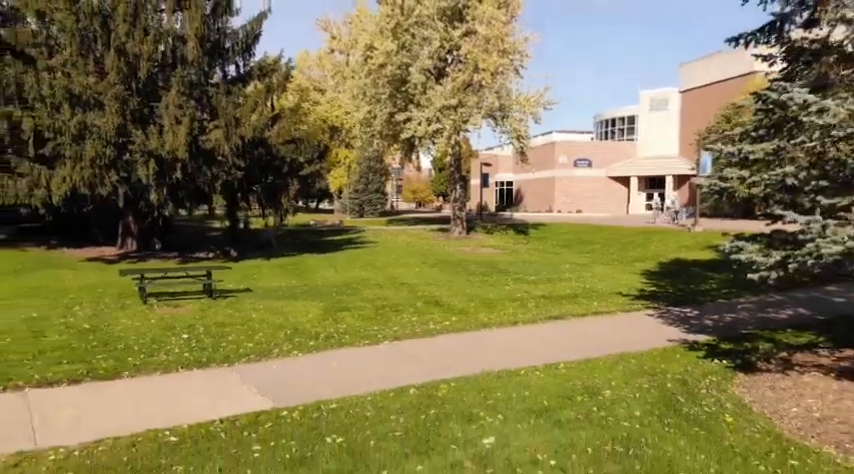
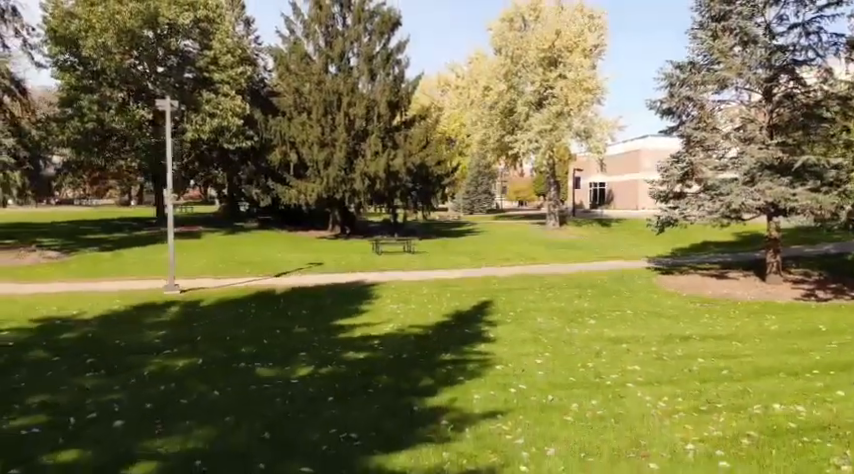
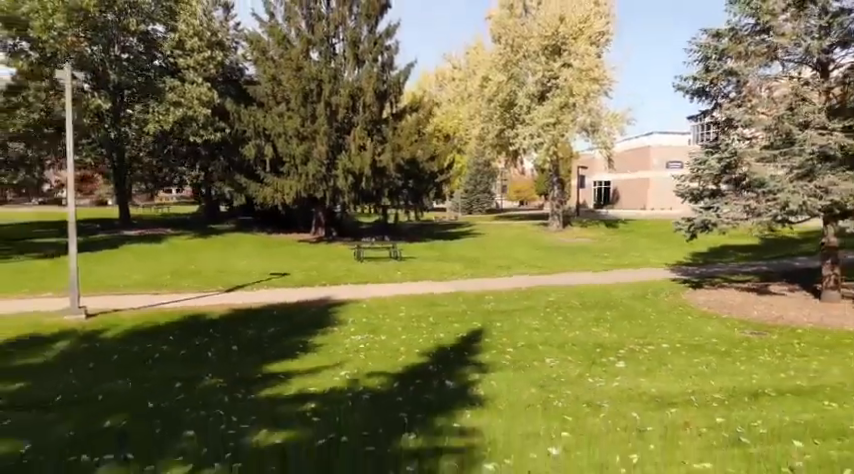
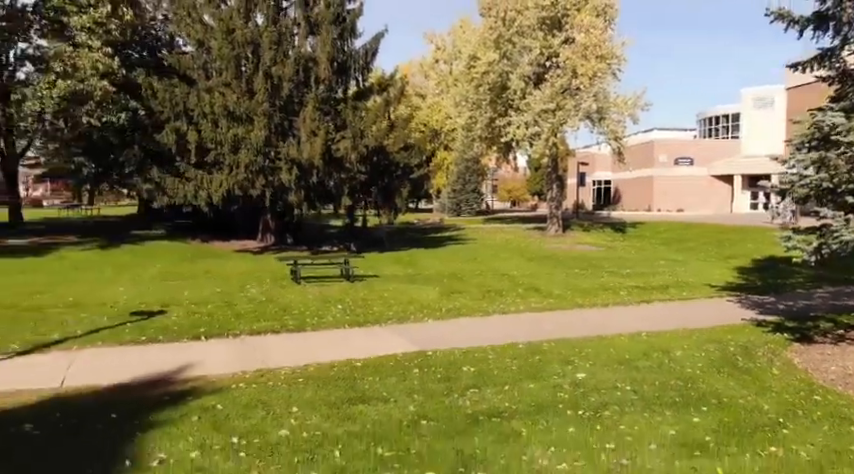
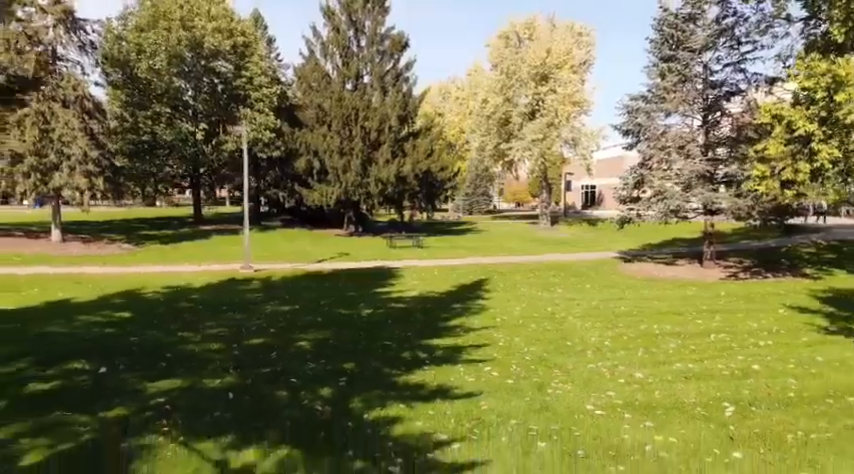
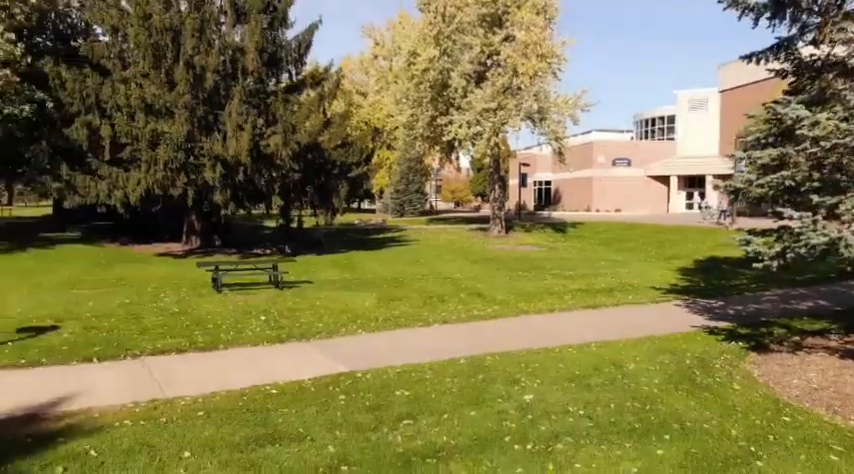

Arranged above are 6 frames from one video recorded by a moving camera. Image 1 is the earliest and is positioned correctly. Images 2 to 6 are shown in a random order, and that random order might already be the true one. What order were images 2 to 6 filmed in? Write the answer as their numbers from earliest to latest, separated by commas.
6, 4, 3, 2, 5
